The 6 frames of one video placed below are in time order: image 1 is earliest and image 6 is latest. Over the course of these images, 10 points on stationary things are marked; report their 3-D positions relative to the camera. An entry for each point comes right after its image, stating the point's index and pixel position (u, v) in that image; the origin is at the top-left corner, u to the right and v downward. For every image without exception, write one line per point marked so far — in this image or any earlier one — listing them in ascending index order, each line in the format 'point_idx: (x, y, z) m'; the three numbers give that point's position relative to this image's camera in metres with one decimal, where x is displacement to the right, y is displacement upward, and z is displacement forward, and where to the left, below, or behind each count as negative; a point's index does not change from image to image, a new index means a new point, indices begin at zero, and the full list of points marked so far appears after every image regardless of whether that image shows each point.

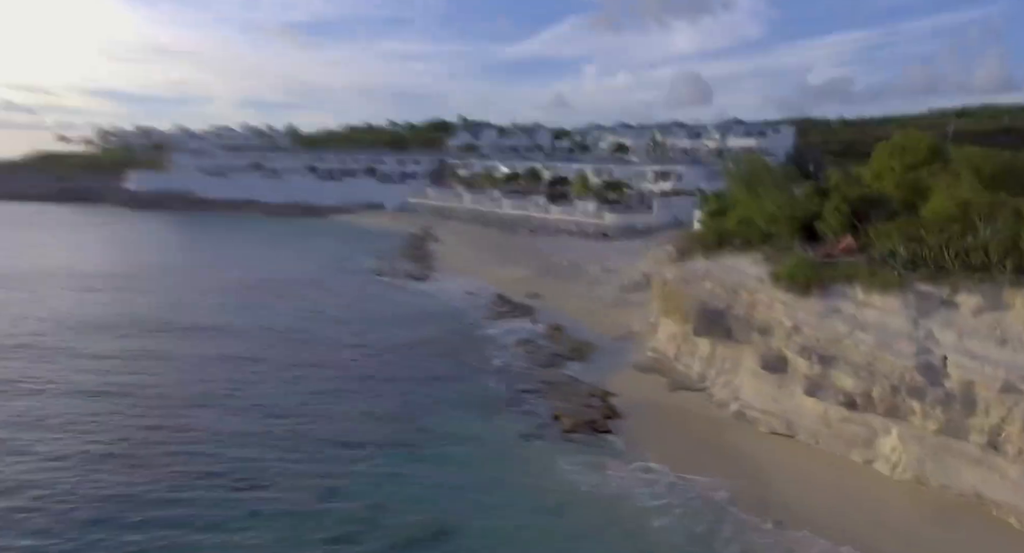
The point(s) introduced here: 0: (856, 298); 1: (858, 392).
0: (+8.7, -0.5, +18.1) m
1: (+8.0, -2.7, +16.7) m
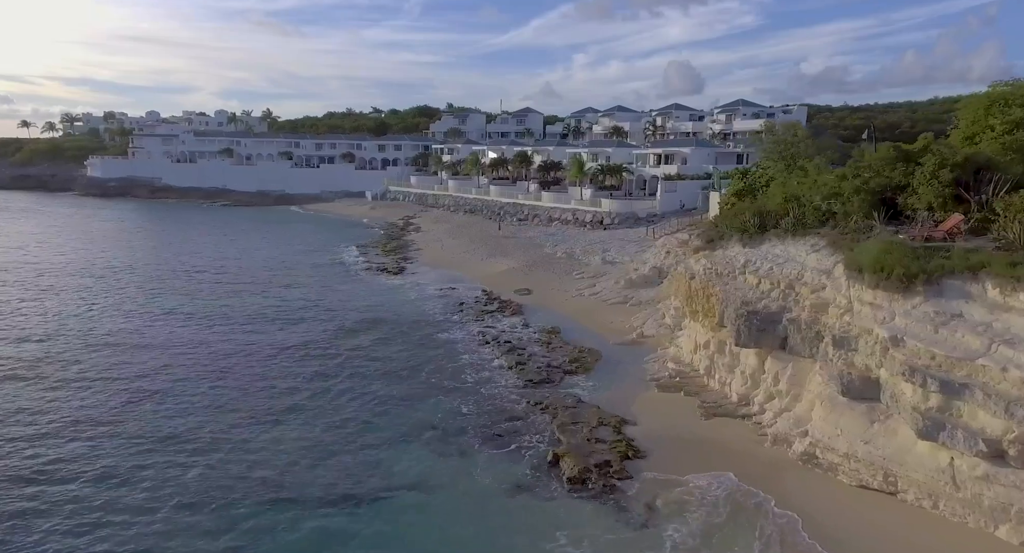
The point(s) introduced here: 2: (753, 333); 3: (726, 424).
0: (+8.4, -0.4, +12.8) m
1: (+7.8, -2.5, +11.3) m
2: (+5.8, -1.4, +17.3) m
3: (+5.3, -3.6, +17.7) m
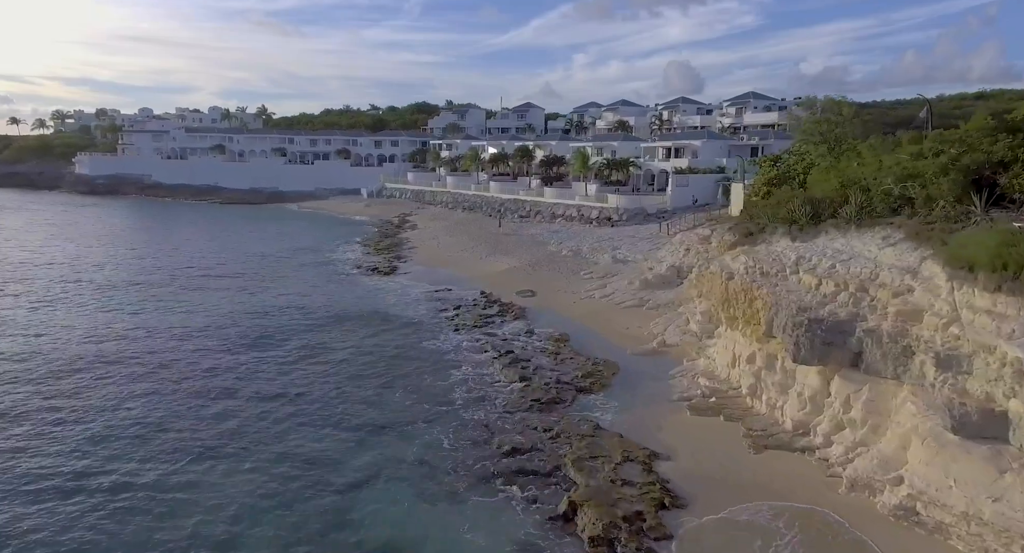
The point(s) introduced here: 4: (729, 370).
0: (+8.5, -0.4, +9.3) m
1: (+7.9, -2.5, +7.8) m
2: (+5.9, -1.4, +13.9) m
3: (+5.4, -3.6, +14.3) m
4: (+5.6, -2.4, +18.5) m
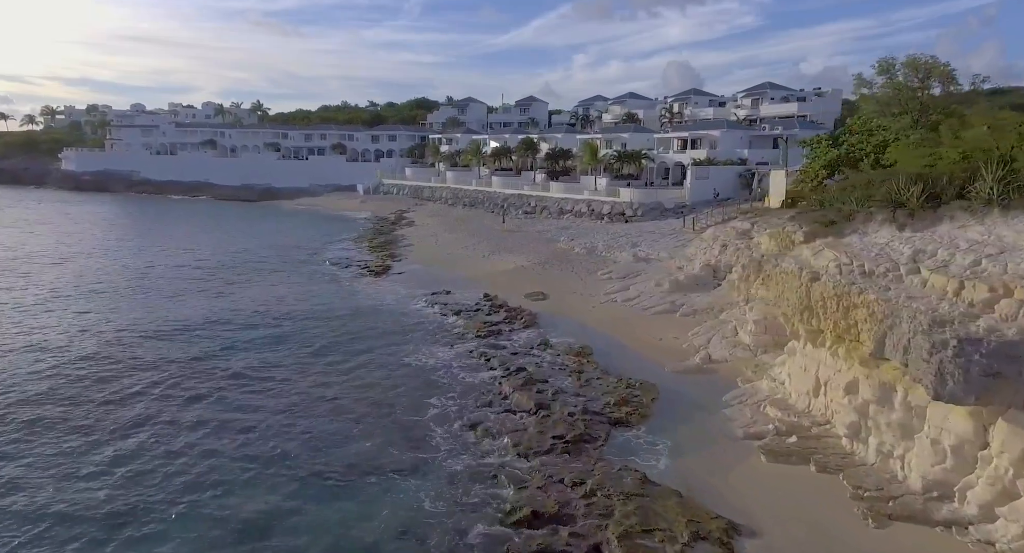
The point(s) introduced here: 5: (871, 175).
0: (+8.8, -0.4, +5.0) m
1: (+8.2, -2.6, +3.6) m
2: (+6.2, -1.4, +9.6) m
3: (+5.7, -3.6, +10.0) m
4: (+5.9, -2.4, +14.2) m
5: (+8.6, +2.4, +17.2) m
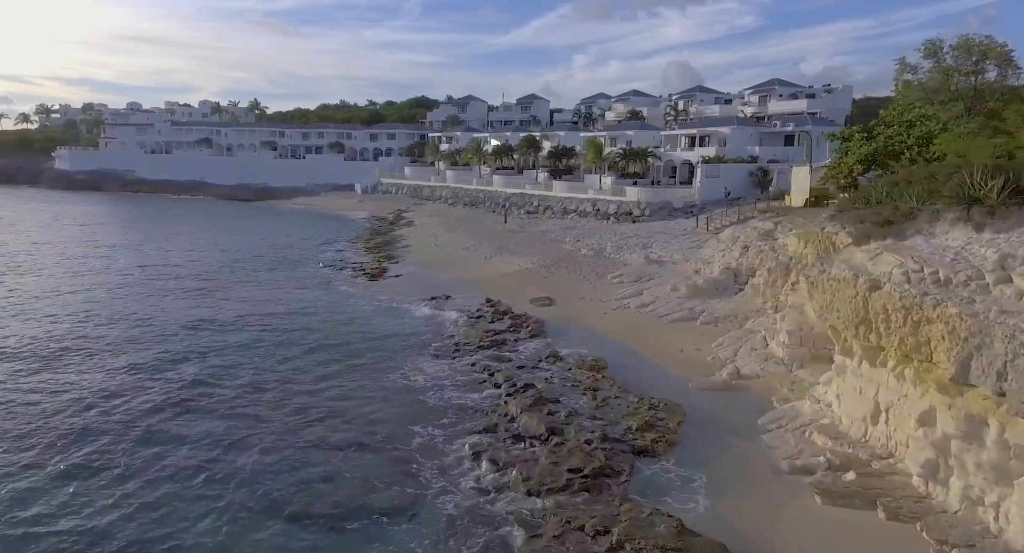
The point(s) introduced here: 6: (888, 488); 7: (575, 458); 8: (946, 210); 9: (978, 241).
0: (+9.0, -0.5, +3.1) m
1: (+8.4, -2.7, +1.6) m
2: (+6.4, -1.5, +7.6) m
3: (+5.8, -3.8, +8.0) m
4: (+6.0, -2.6, +12.3) m
5: (+8.7, +2.3, +15.3) m
6: (+5.7, -3.2, +10.7) m
7: (+1.1, -3.2, +12.7) m
8: (+7.4, +1.1, +12.1) m
9: (+7.2, +0.6, +11.2) m
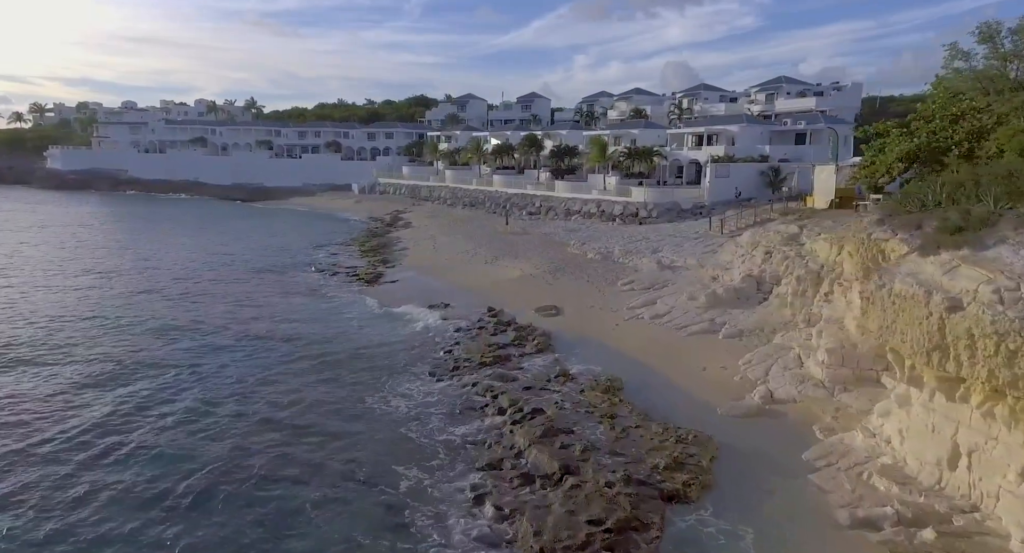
0: (+9.1, -0.8, +1.1) m
1: (+8.5, -2.9, -0.3) m
2: (+6.5, -1.8, +5.7) m
3: (+6.0, -4.0, +6.1) m
4: (+6.2, -2.8, +10.4) m
5: (+8.9, +2.0, +13.3) m
6: (+5.8, -3.4, +8.7) m
7: (+1.3, -3.5, +10.8) m
8: (+7.5, +0.9, +10.2) m
9: (+7.4, +0.3, +9.3) m
